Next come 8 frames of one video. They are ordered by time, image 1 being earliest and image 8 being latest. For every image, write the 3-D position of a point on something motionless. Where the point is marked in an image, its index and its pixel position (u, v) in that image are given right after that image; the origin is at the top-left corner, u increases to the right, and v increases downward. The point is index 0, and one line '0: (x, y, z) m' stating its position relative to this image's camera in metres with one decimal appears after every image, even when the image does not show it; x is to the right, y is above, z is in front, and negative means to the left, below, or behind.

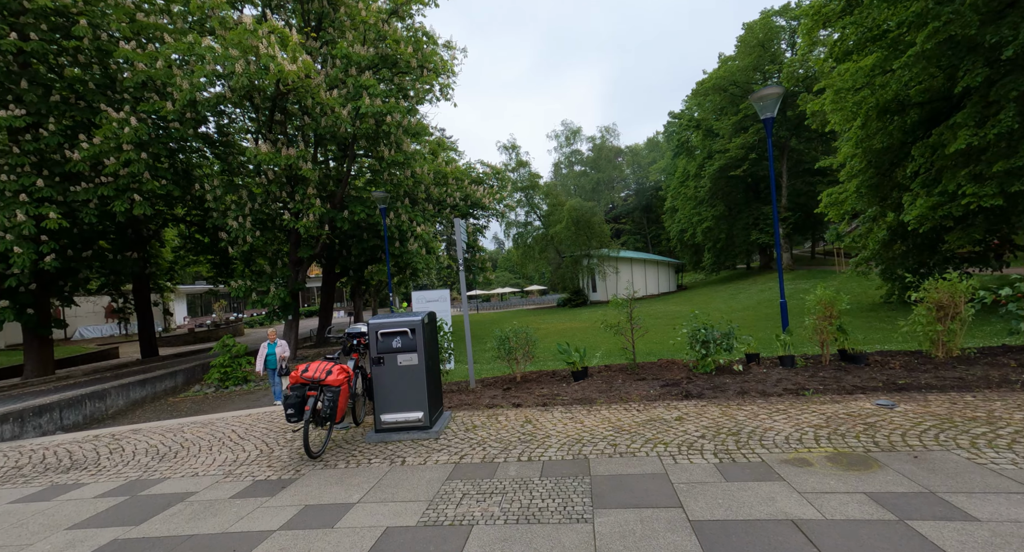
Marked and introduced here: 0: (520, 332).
0: (+0.1, -0.6, +6.0) m
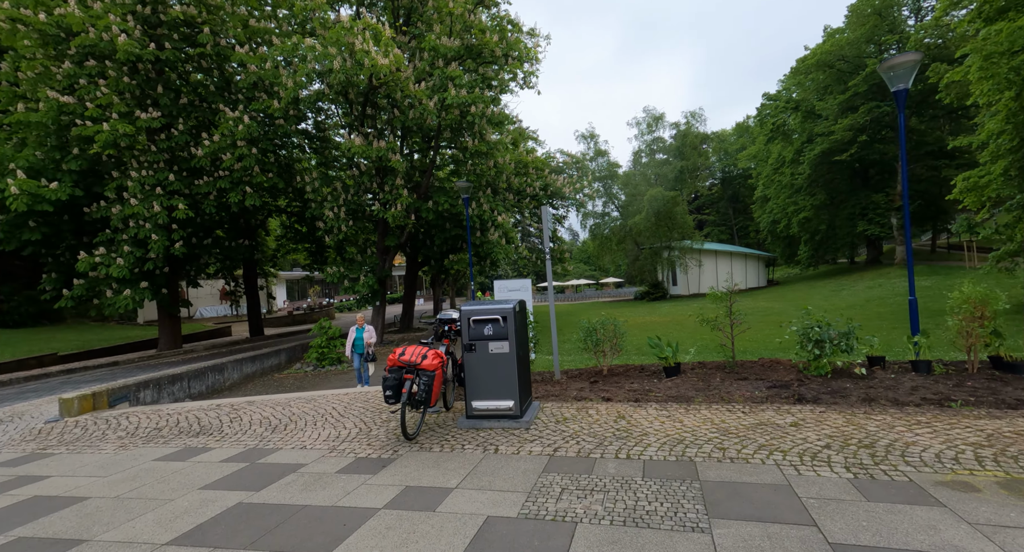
0: (+1.1, -0.5, +5.9) m
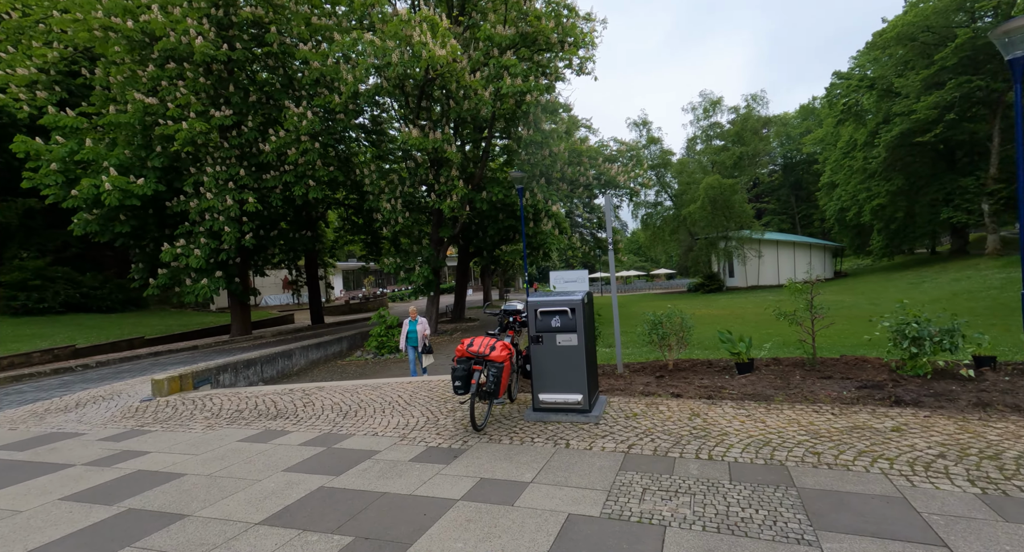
0: (+1.7, -0.4, +5.7) m
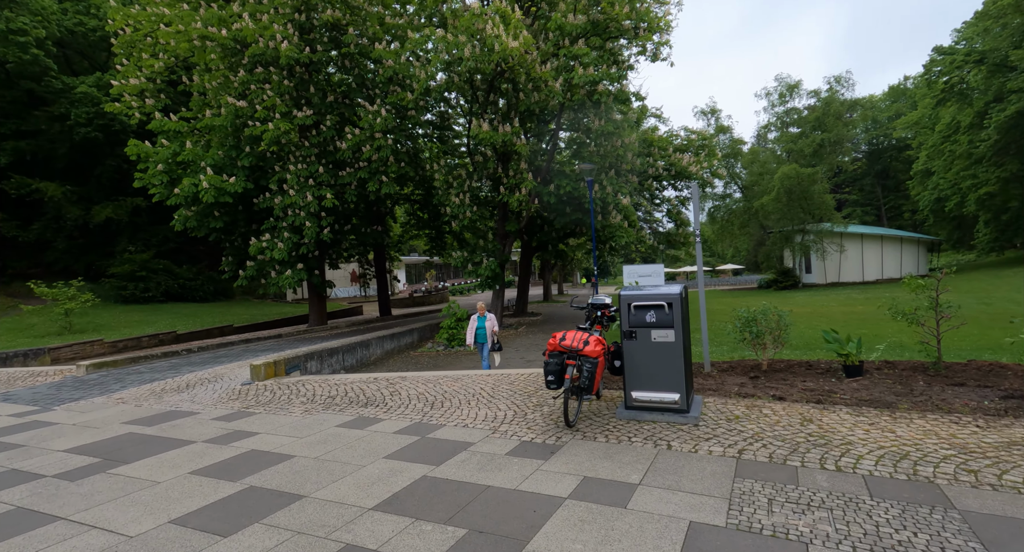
0: (+2.6, -0.4, +5.4) m
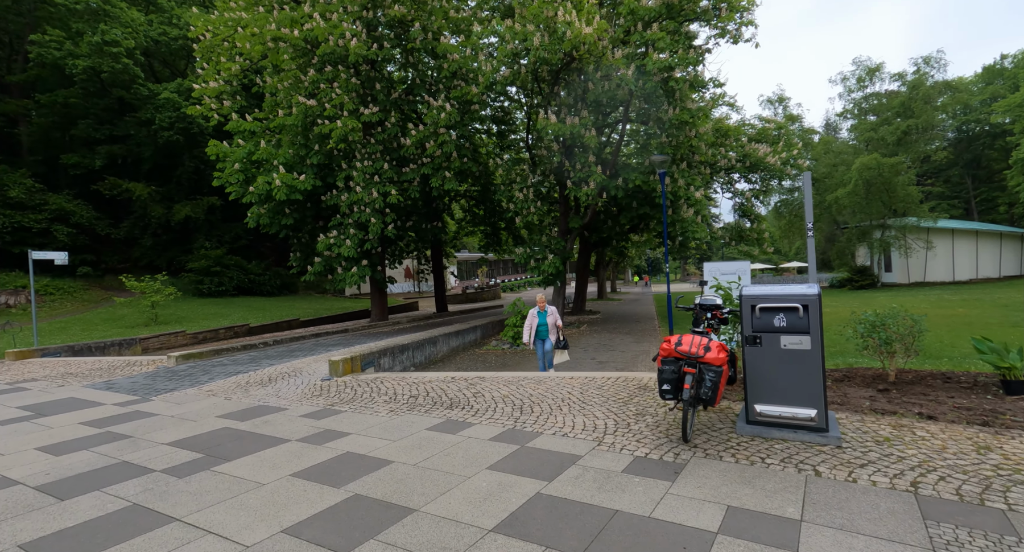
0: (+3.5, -0.4, +4.8) m
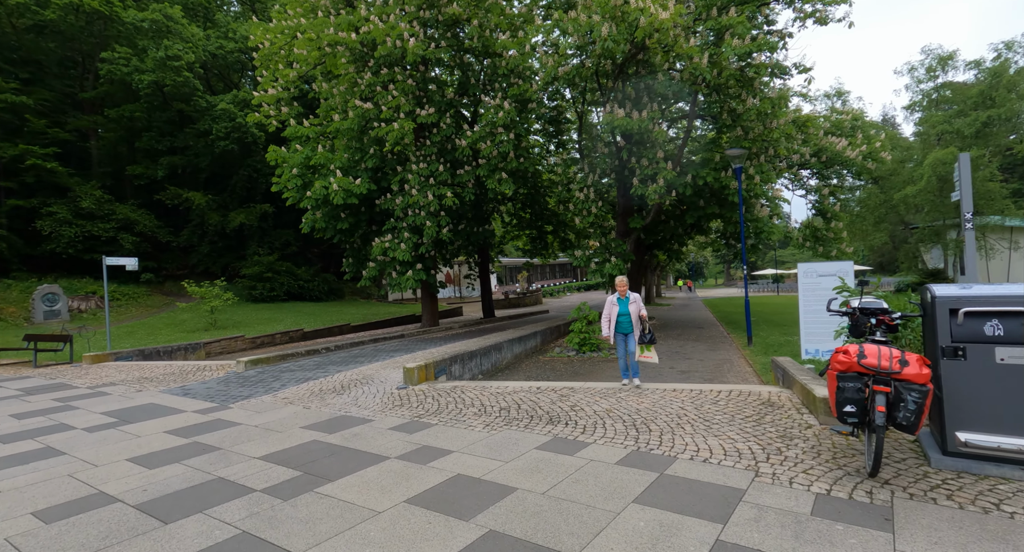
0: (+4.4, -0.4, +4.1) m
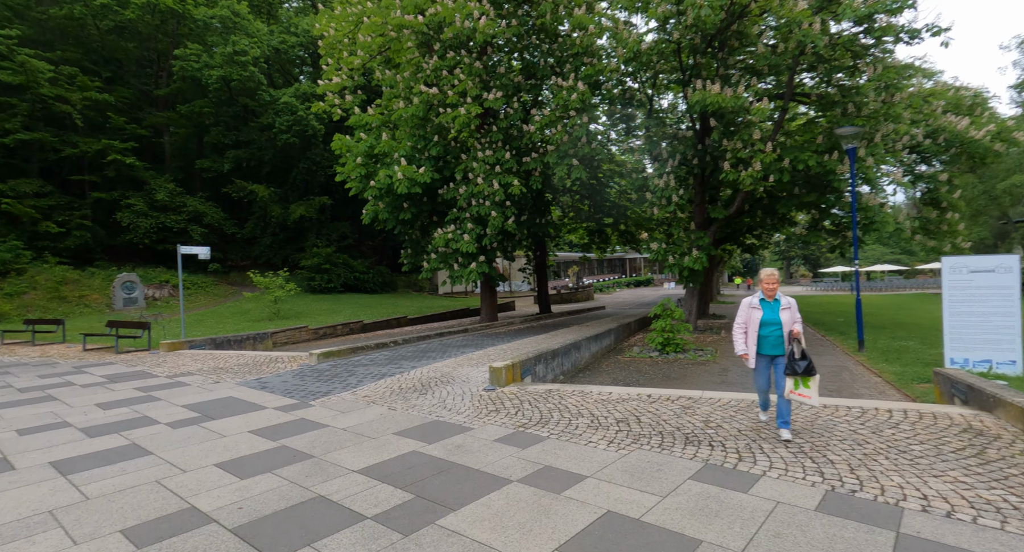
0: (+5.4, -0.4, +2.9) m
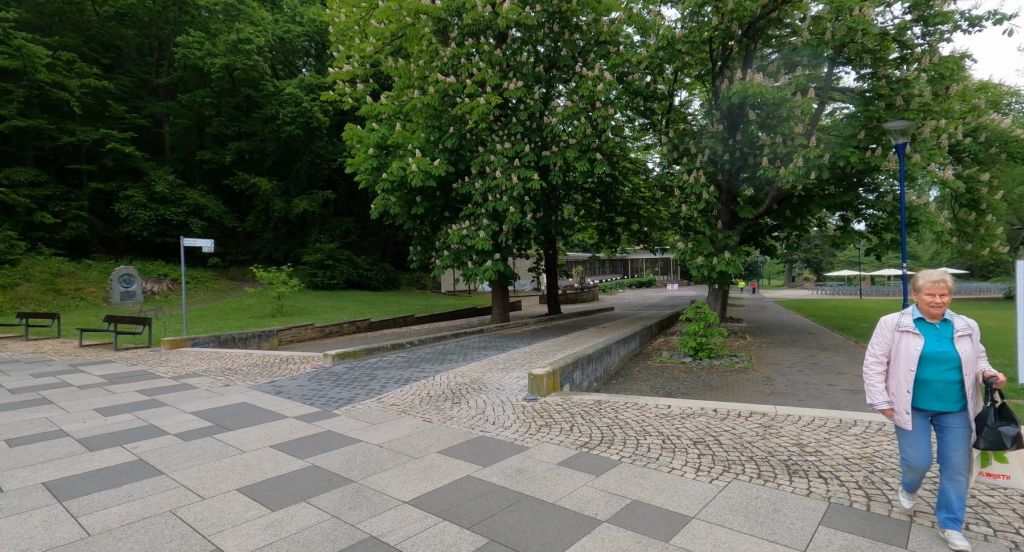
0: (+5.9, -0.5, +2.3) m
